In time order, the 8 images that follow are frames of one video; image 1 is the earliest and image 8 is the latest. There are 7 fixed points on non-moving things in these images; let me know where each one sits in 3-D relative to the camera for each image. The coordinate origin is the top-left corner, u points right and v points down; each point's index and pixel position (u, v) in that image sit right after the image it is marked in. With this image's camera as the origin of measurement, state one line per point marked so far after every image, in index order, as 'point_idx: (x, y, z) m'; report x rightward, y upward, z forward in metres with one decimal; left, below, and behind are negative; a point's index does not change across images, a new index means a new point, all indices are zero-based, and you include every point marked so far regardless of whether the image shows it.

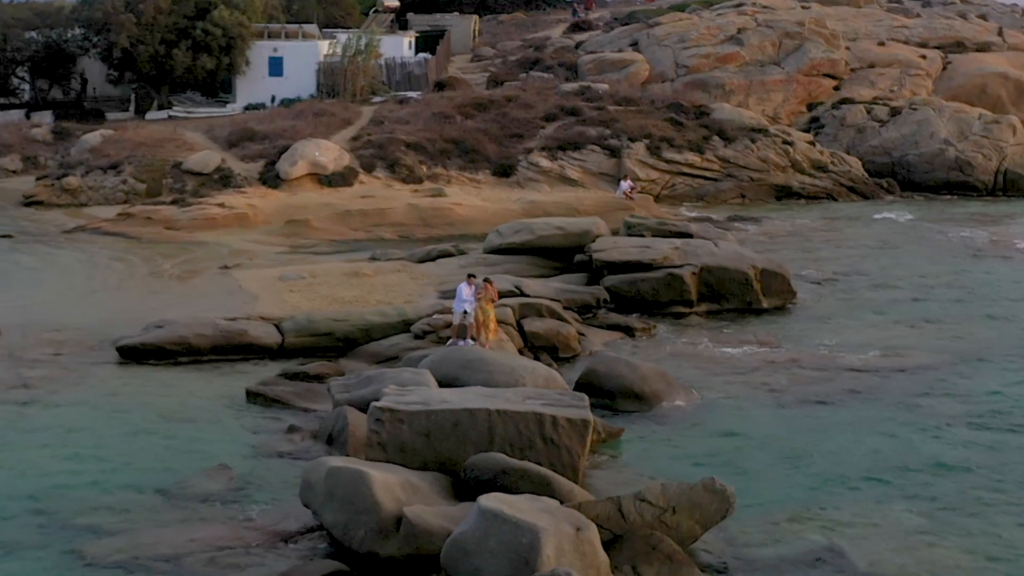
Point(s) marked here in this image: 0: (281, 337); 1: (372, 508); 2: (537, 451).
0: (-2.6, -0.5, +18.6) m
1: (-1.0, -1.5, +11.6) m
2: (+0.2, -1.3, +13.2) m
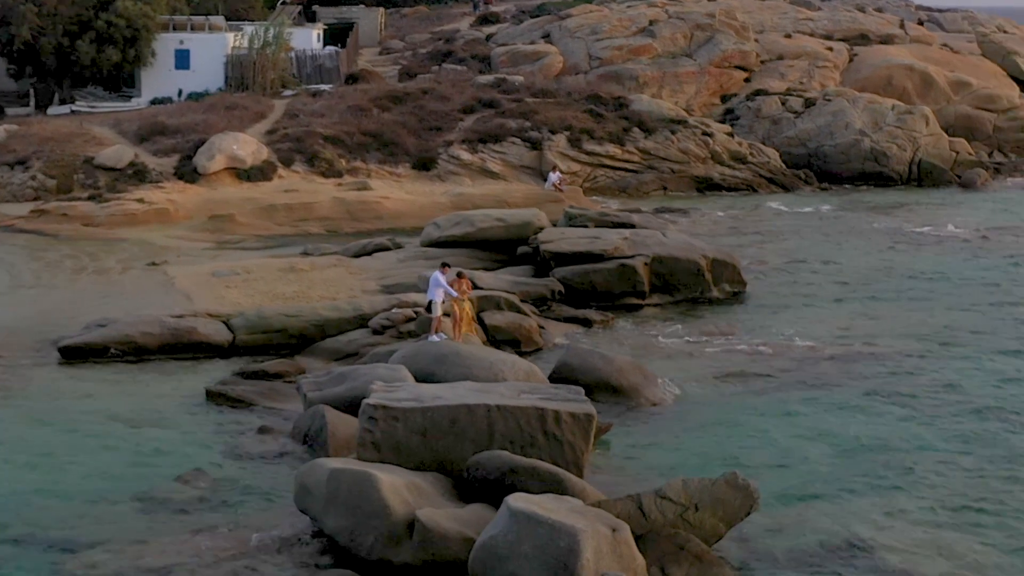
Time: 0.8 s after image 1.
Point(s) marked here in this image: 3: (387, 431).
0: (-3.0, -0.5, +17.7) m
1: (-0.8, -1.4, +10.8) m
2: (+0.2, -1.2, +12.5) m
3: (-0.9, -1.0, +12.3) m
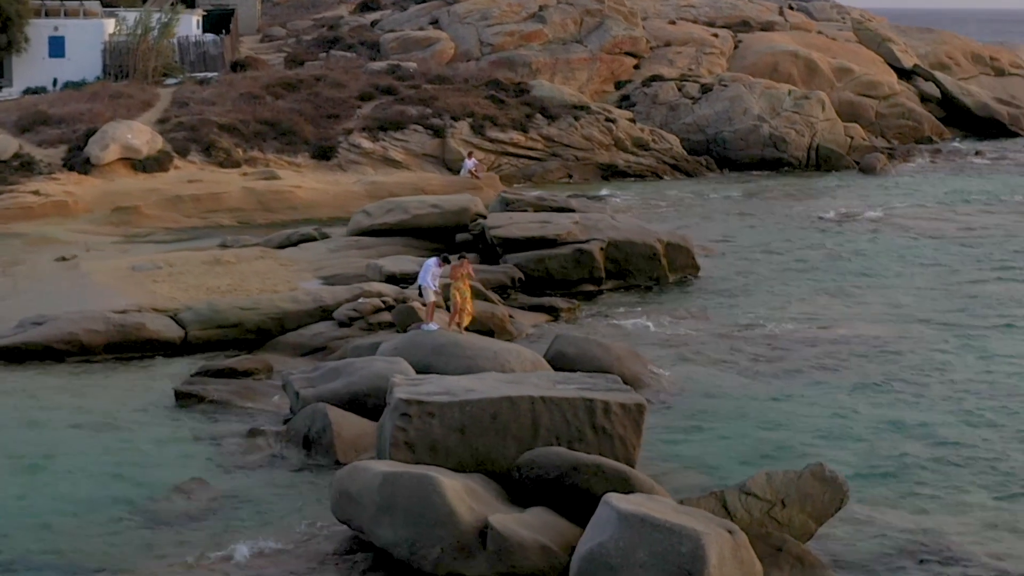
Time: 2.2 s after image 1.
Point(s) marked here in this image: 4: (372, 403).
0: (-3.2, -0.4, +16.2) m
1: (-0.4, -1.3, +9.5) m
2: (+0.5, -1.0, +11.3) m
3: (-0.6, -0.9, +11.0) m
4: (-1.1, -0.9, +13.0) m
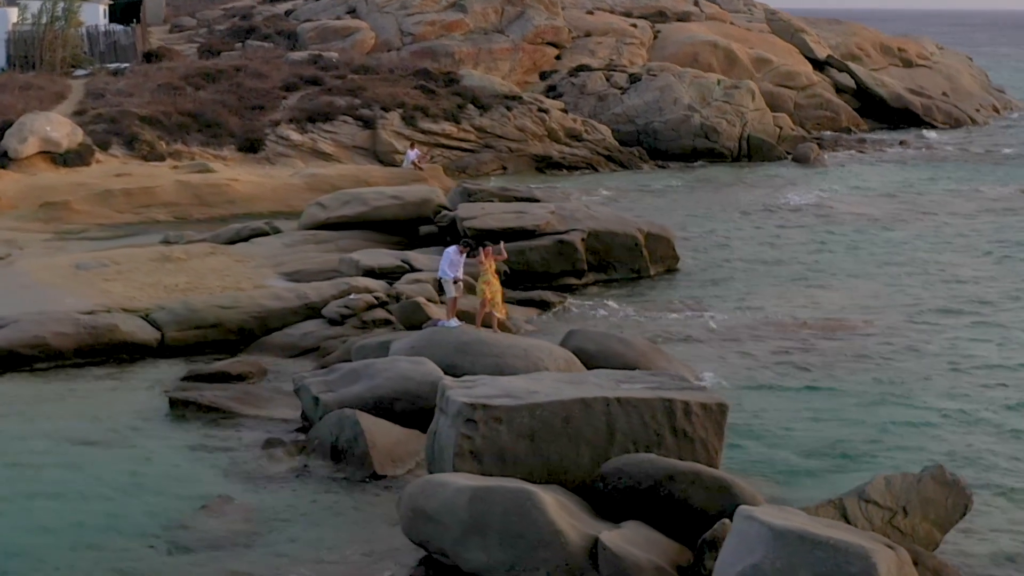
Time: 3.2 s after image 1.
0: (-3.1, -0.4, +14.8) m
1: (+0.2, -1.2, +8.3) m
2: (+0.9, -1.0, +10.2) m
3: (-0.1, -0.9, +9.8) m
4: (-0.8, -0.8, +11.8) m
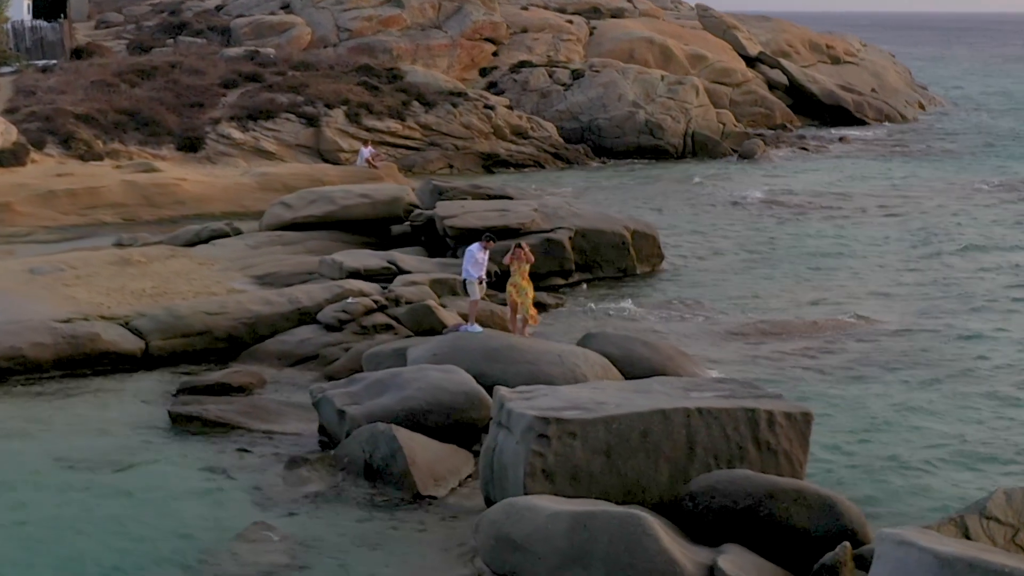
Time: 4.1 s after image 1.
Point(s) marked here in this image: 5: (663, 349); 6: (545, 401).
0: (-3.0, -0.4, +13.7) m
1: (+0.7, -1.2, +7.4) m
2: (+1.3, -1.0, +9.3) m
3: (+0.3, -0.9, +8.9) m
4: (-0.5, -0.9, +10.8) m
5: (+1.2, -0.5, +13.4) m
6: (+0.2, -0.6, +9.4) m
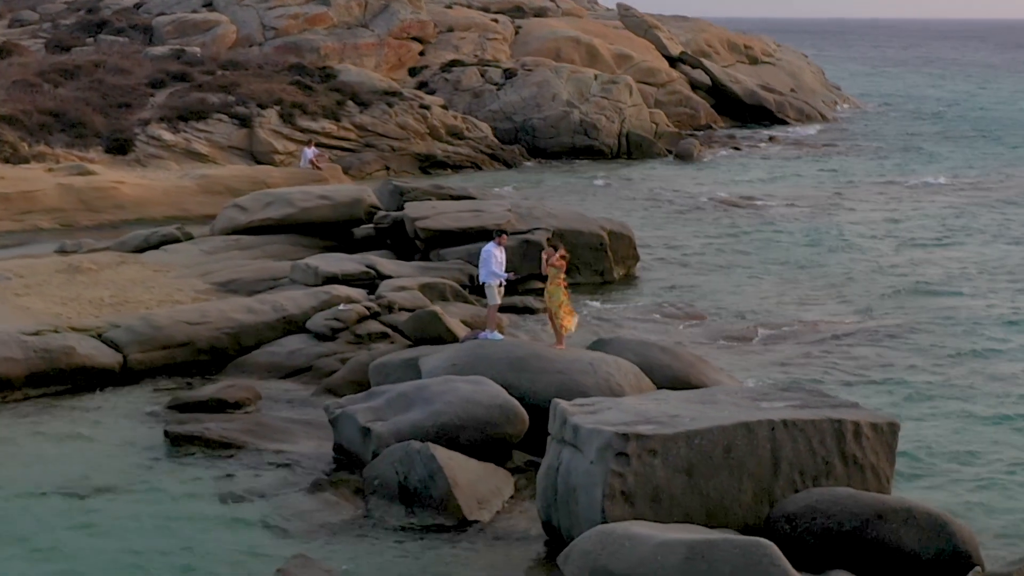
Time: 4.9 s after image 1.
0: (-2.9, -0.5, +12.6) m
1: (+1.1, -1.3, +6.6) m
2: (+1.6, -1.0, +8.5) m
3: (+0.6, -0.9, +8.0) m
4: (-0.3, -0.9, +9.9) m
5: (+1.3, -0.5, +12.6) m
6: (+0.5, -0.6, +8.6) m
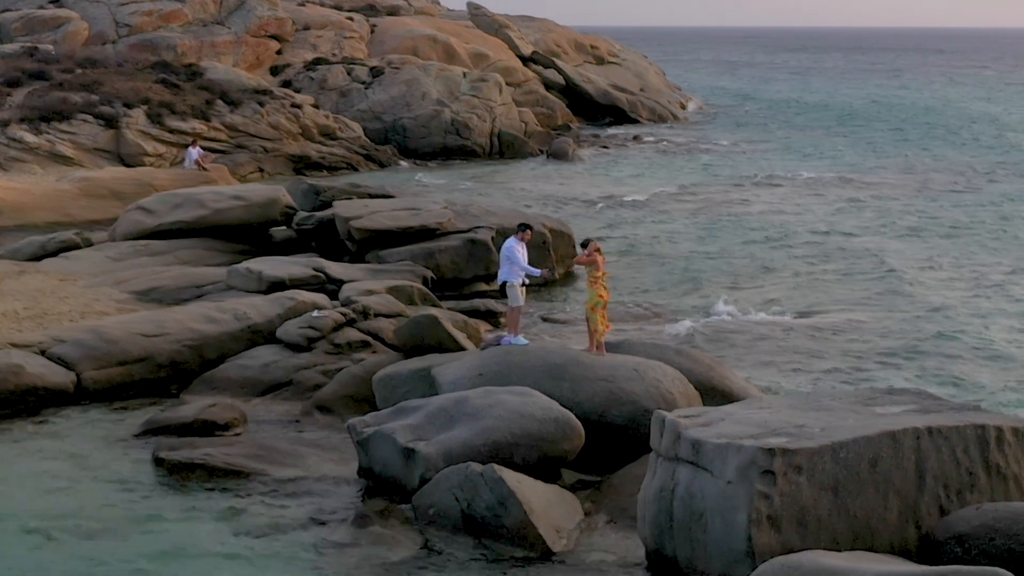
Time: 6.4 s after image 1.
0: (-2.9, -0.6, +11.2) m
1: (+1.8, -1.2, +5.7) m
2: (+2.1, -0.9, +7.6) m
3: (+1.2, -0.8, +7.0) m
4: (+0.1, -0.9, +8.8) m
5: (+1.3, -0.5, +11.6) m
6: (+1.0, -0.6, +7.5) m
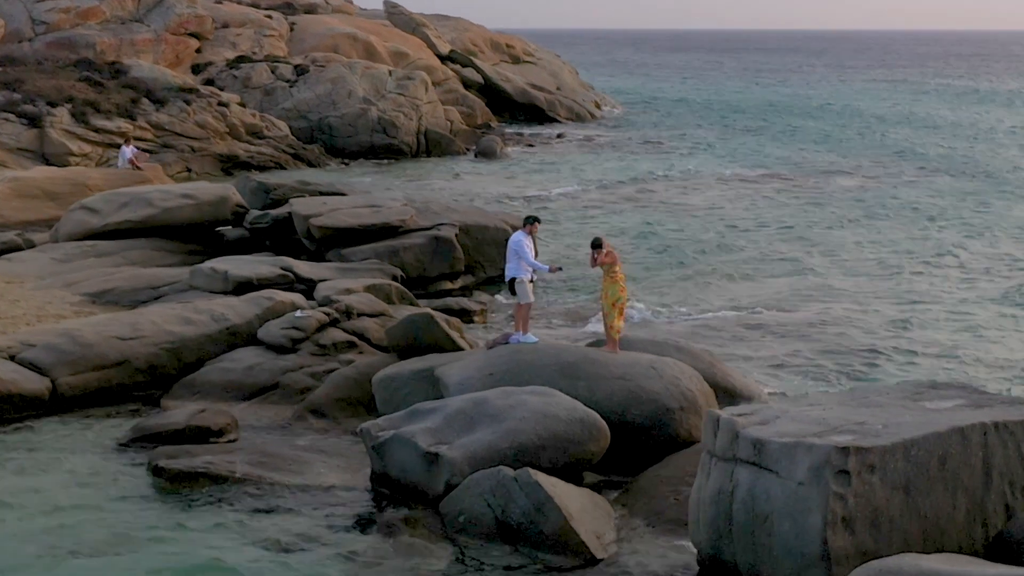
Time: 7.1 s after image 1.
0: (-2.9, -0.6, +10.6) m
1: (+2.2, -1.2, +5.4) m
2: (+2.3, -0.9, +7.3) m
3: (+1.4, -0.8, +6.7) m
4: (+0.2, -0.9, +8.4) m
5: (+1.2, -0.4, +11.3) m
6: (+1.2, -0.6, +7.2) m
